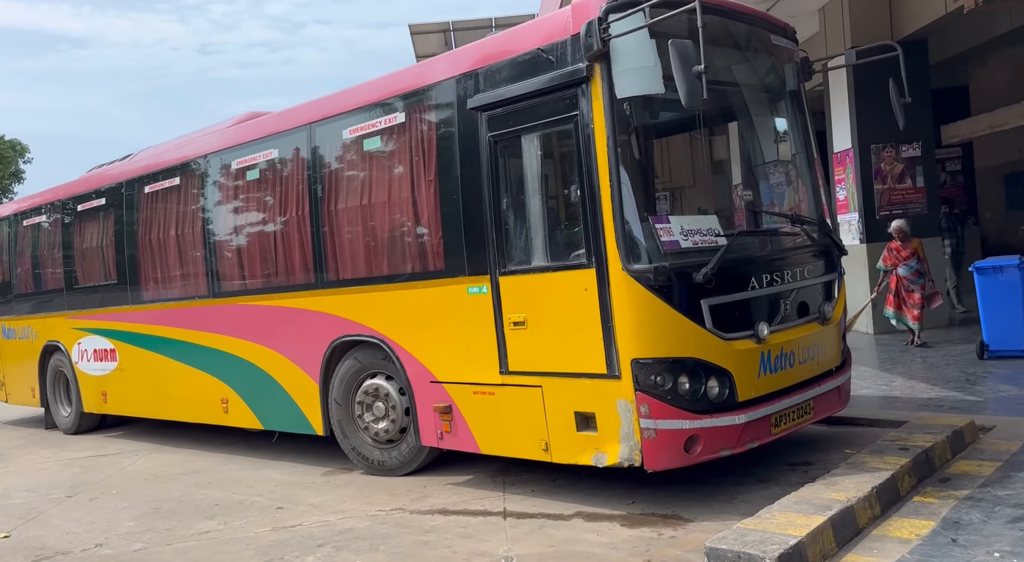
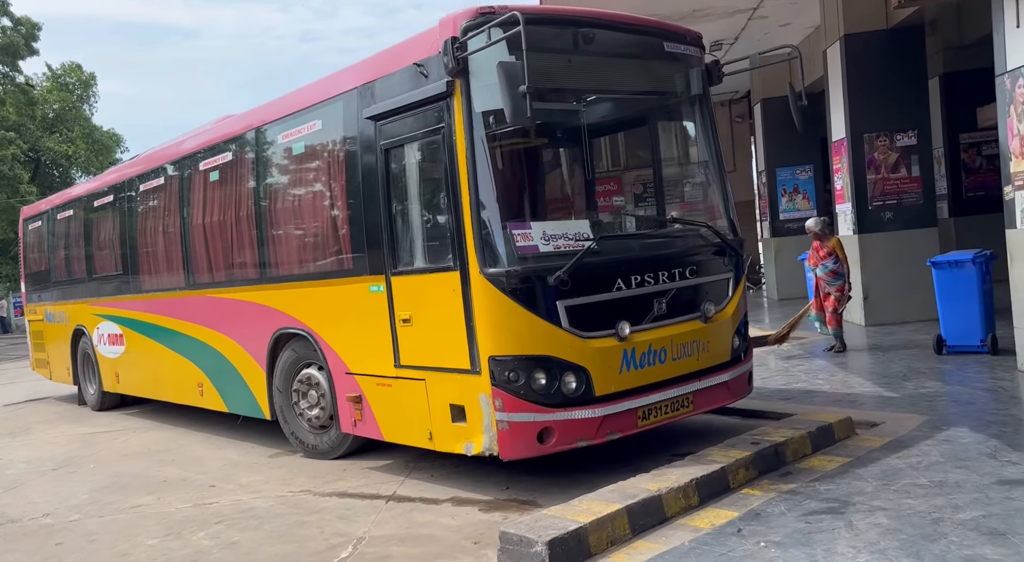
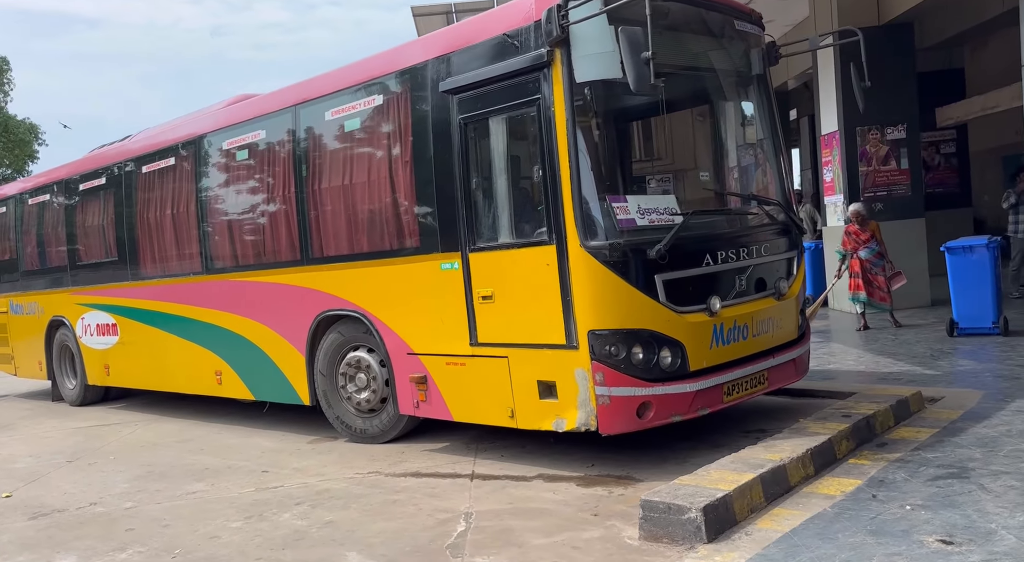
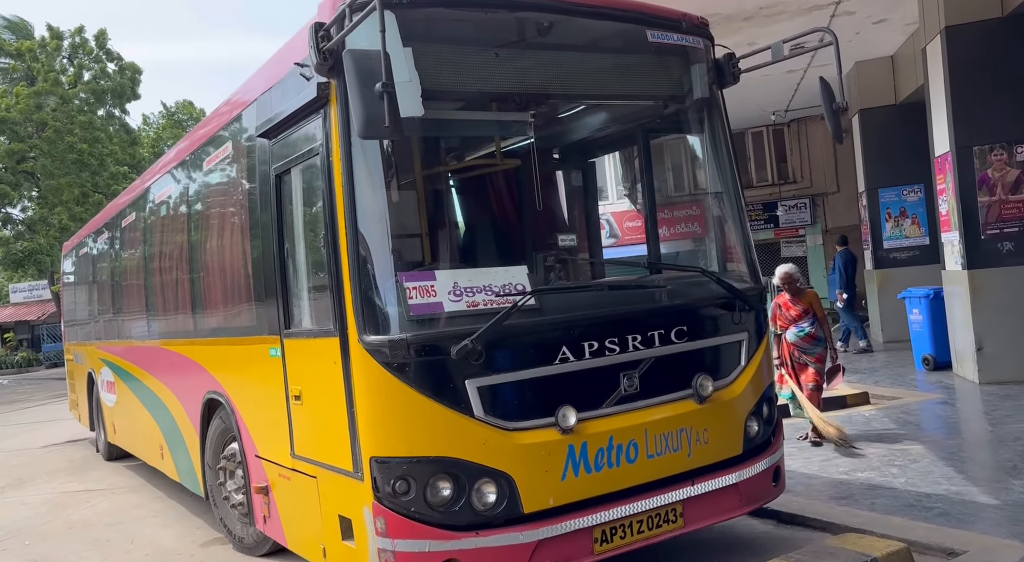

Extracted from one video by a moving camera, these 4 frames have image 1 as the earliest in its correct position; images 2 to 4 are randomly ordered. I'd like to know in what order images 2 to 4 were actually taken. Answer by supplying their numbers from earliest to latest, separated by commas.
3, 2, 4
